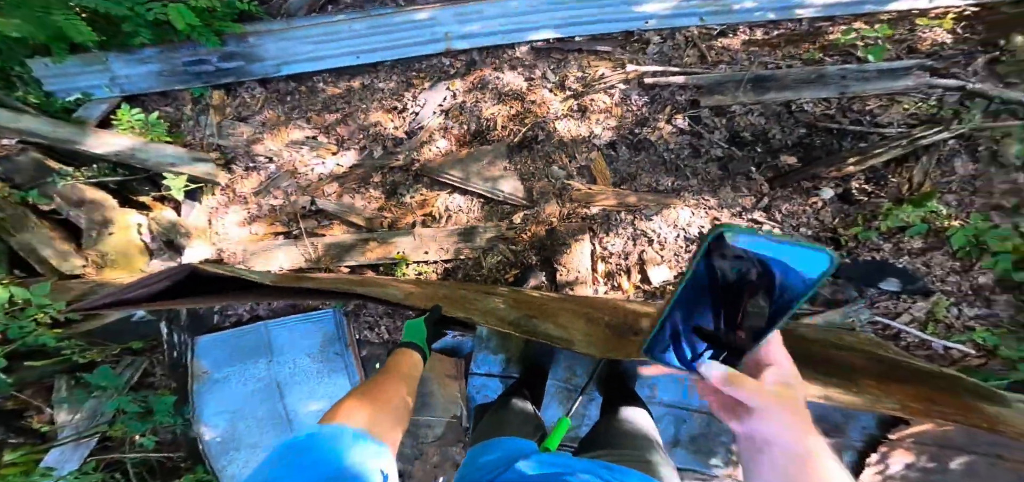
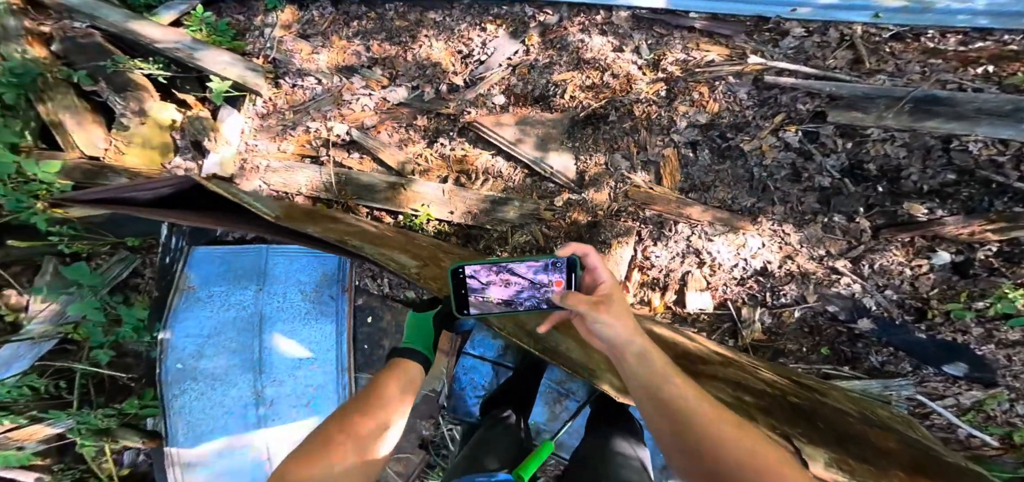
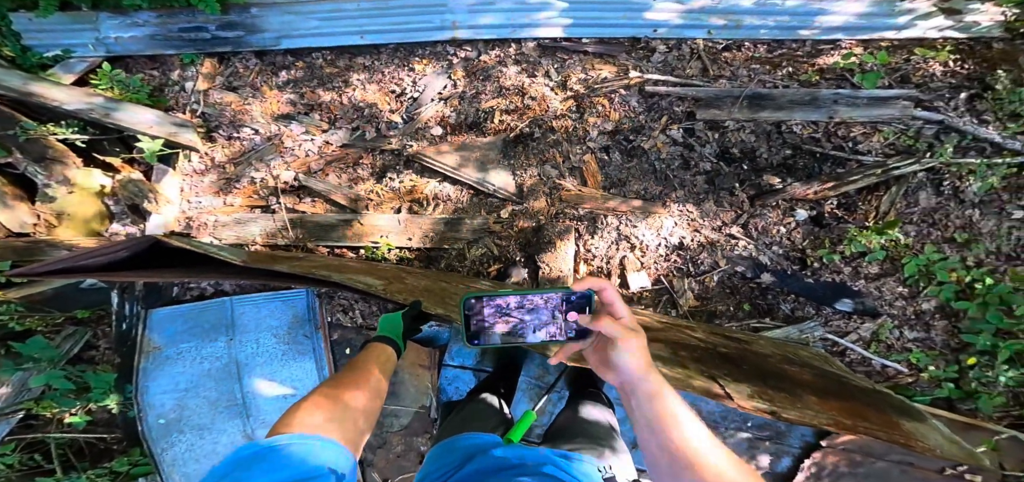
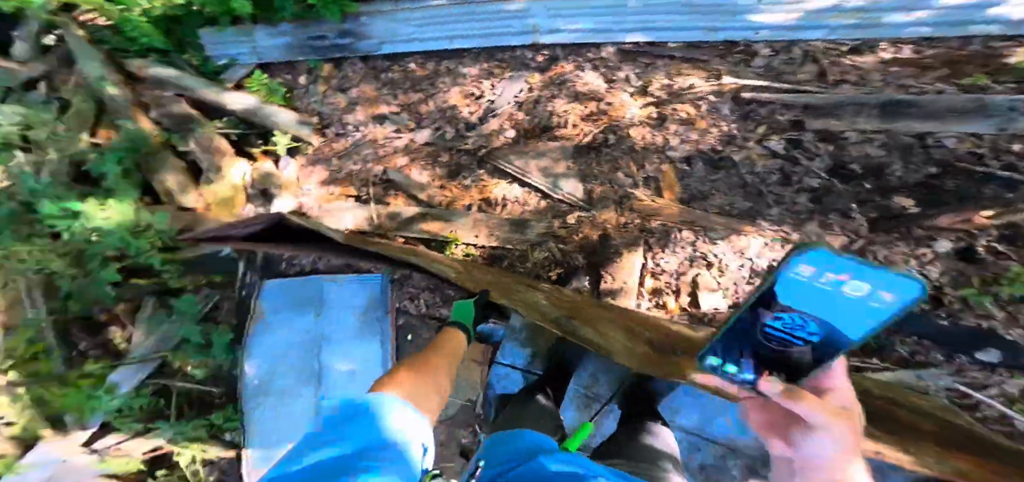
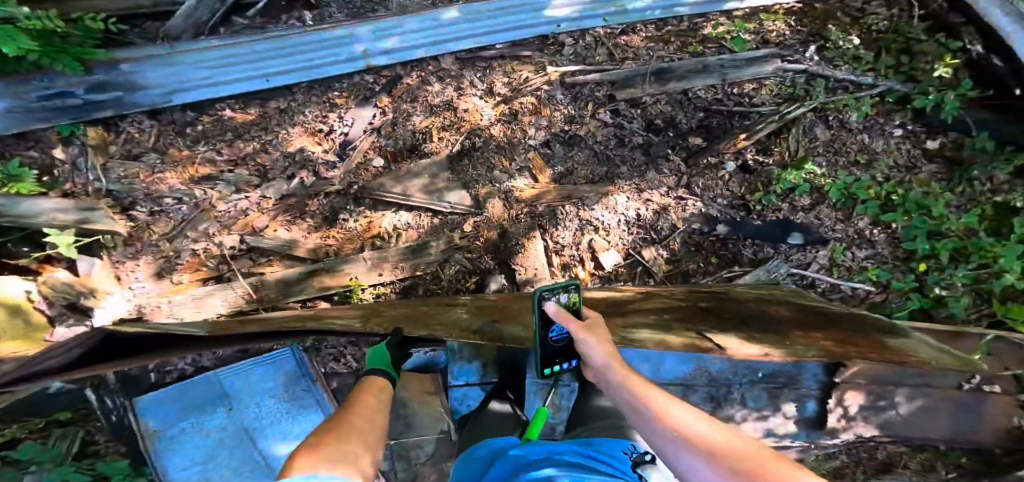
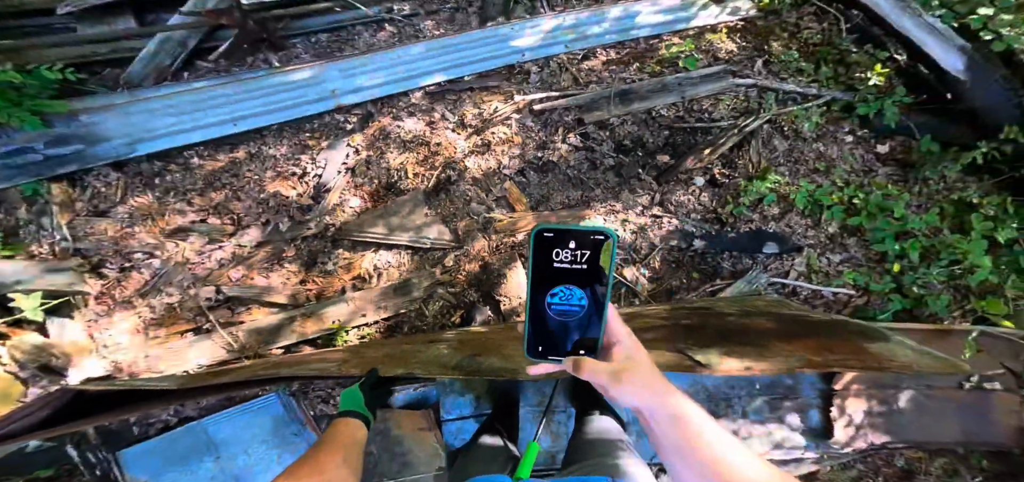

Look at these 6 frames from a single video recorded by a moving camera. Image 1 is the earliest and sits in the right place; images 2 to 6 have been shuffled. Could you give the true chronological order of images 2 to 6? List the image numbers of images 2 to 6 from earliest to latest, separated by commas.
6, 4, 5, 3, 2
